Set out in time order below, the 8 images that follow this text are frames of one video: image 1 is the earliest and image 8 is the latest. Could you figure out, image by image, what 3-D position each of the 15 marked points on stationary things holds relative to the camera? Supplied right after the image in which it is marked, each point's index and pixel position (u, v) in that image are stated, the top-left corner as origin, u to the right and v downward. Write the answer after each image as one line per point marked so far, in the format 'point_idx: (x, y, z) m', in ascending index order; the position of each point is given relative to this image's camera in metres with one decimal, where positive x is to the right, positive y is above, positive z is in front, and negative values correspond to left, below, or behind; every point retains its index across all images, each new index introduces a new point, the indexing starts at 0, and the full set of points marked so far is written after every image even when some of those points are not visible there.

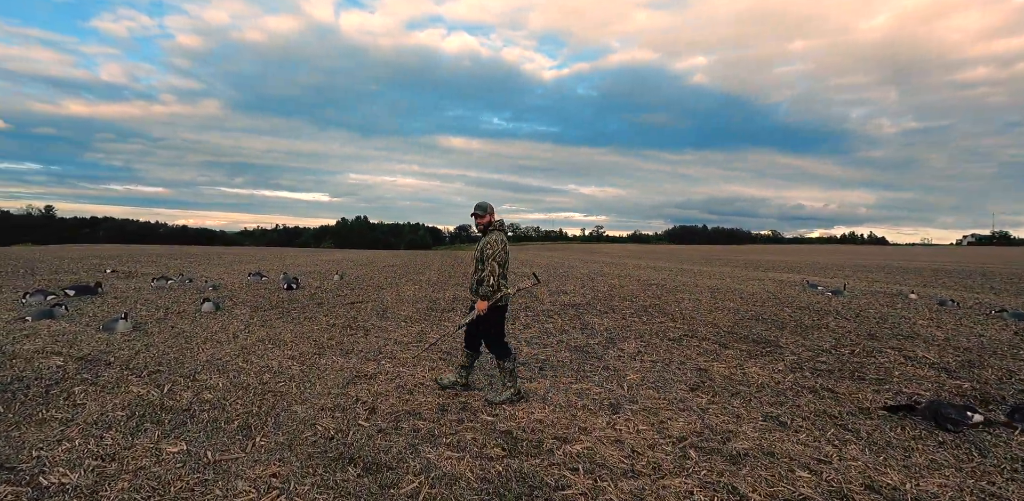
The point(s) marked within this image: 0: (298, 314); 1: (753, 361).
0: (-4.6, -1.4, +10.6) m
1: (+4.1, -1.8, +8.3) m
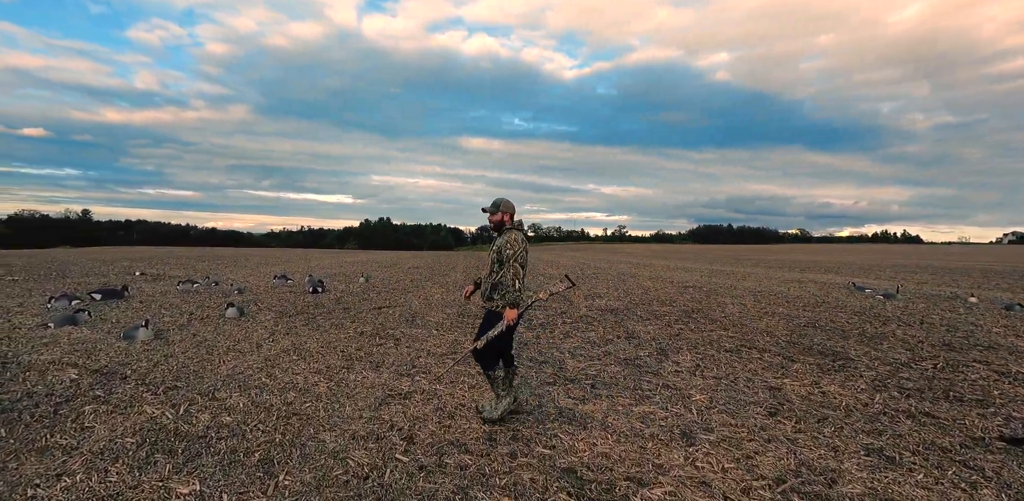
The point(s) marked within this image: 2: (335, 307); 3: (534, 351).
0: (-3.8, -1.4, +10.0) m
1: (+4.8, -1.9, +7.3) m
2: (-4.4, -1.4, +12.1) m
3: (+0.4, -1.6, +7.9) m
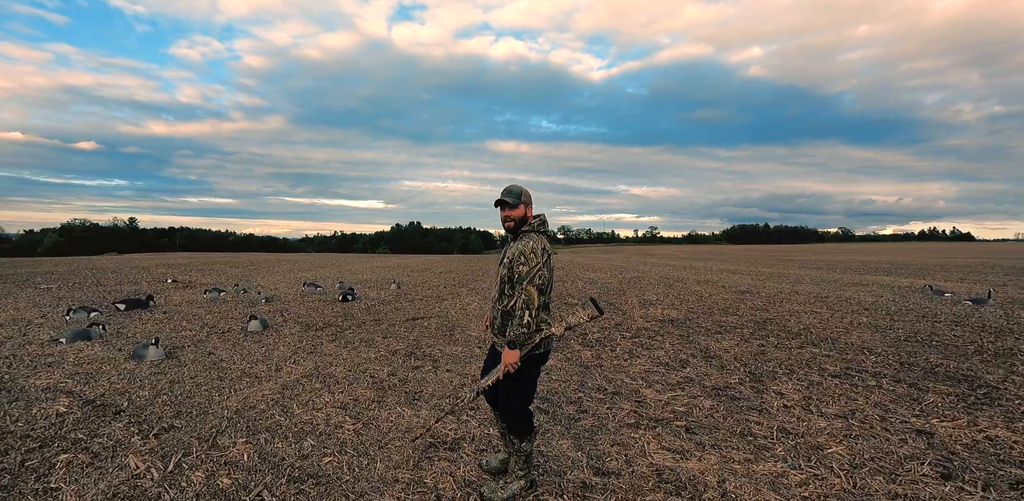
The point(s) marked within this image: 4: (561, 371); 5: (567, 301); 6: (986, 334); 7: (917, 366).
0: (-2.9, -1.5, +9.0) m
1: (+5.6, -1.9, +5.8) m
2: (-3.3, -1.5, +11.1) m
3: (+1.2, -1.7, +6.6) m
4: (+0.9, -1.8, +6.9) m
5: (+1.6, -1.6, +15.1) m
6: (+10.6, -1.9, +11.0) m
7: (+6.5, -1.8, +7.8) m
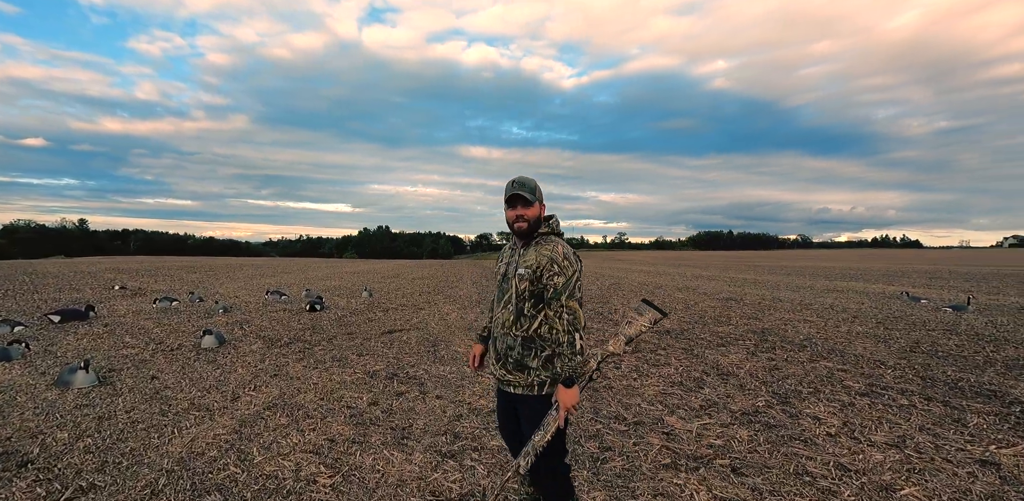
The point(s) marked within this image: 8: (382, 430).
0: (-3.0, -1.6, +7.9) m
1: (+5.6, -2.0, +5.3) m
2: (-3.6, -1.7, +10.0) m
3: (+1.2, -1.8, +5.8) m
4: (+0.9, -1.9, +6.0) m
5: (+1.1, -1.8, +14.3) m
6: (+10.4, -2.0, +10.8) m
7: (+6.4, -2.0, +7.3) m
8: (-1.2, -1.7, +4.6) m
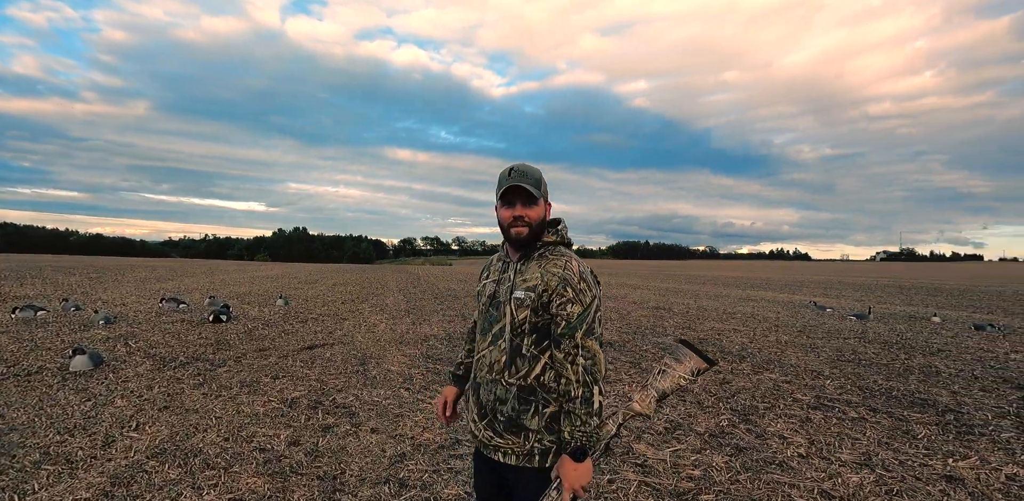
0: (-3.8, -1.7, +6.7) m
1: (+5.1, -2.2, +5.4) m
2: (-4.7, -1.7, +8.7) m
3: (+0.6, -1.9, +5.2) m
4: (+0.3, -2.0, +5.4) m
5: (-0.7, -2.0, +13.6) m
6: (+9.0, -2.4, +11.5) m
7: (+5.6, -2.2, +7.5) m
8: (-1.5, -1.7, +3.7) m
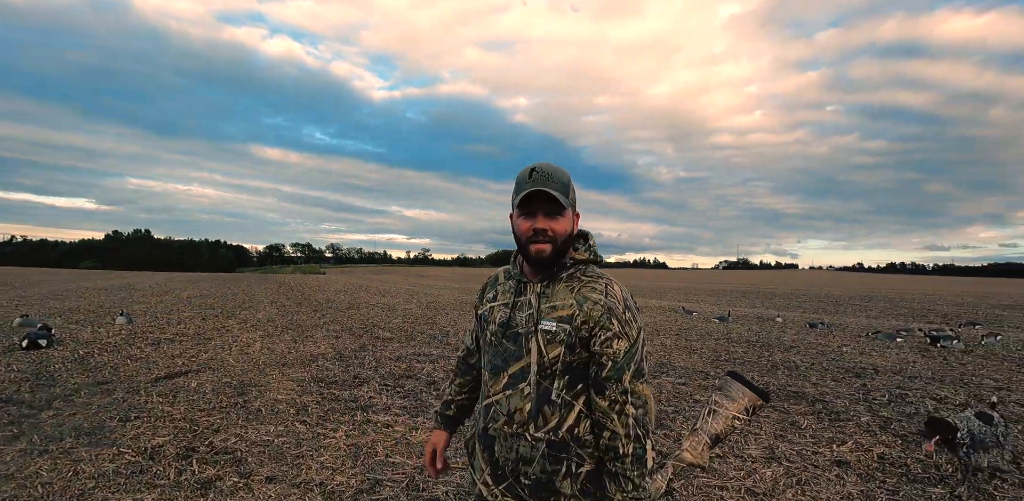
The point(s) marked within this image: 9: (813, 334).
0: (-4.8, -1.8, +5.2) m
1: (+4.2, -2.3, +6.0) m
2: (-6.1, -1.8, +7.0) m
3: (-0.1, -2.0, +4.8) m
4: (-0.5, -2.1, +5.0) m
5: (-3.4, -2.2, +12.7) m
6: (+6.5, -2.7, +13.0) m
7: (+4.1, -2.4, +8.3) m
8: (-1.9, -1.8, +2.8) m
9: (+9.7, -2.7, +15.8) m
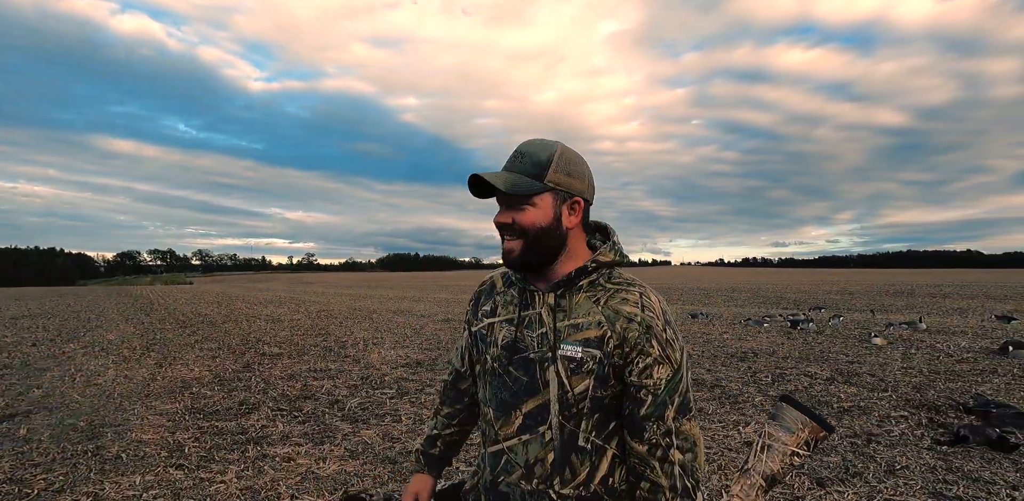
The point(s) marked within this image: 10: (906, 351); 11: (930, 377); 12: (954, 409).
0: (-5.4, -1.9, +3.8) m
1: (+3.2, -2.3, +6.5) m
2: (-7.1, -2.0, +5.2) m
3: (-0.8, -2.0, +4.4) m
4: (-1.2, -2.2, +4.4) m
5: (-5.7, -2.4, +11.4) m
6: (+3.9, -2.6, +13.8) m
7: (+2.6, -2.4, +8.7) m
8: (-2.1, -1.9, +2.1) m
9: (+6.5, -2.7, +17.2) m
10: (+9.0, -2.3, +11.1) m
11: (+7.5, -2.3, +8.8) m
12: (+6.2, -2.2, +6.9) m
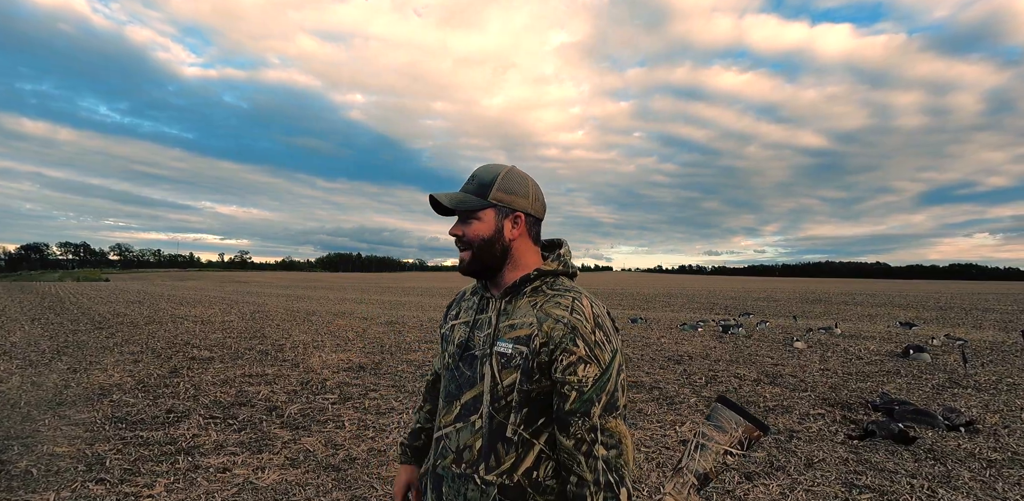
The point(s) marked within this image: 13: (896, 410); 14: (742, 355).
0: (-5.8, -1.9, +3.2) m
1: (+2.5, -2.4, +6.9) m
2: (-7.6, -1.9, +4.4) m
3: (-1.2, -2.1, +4.3) m
4: (-1.6, -2.2, +4.3) m
5: (-6.9, -2.3, +10.7) m
6: (+2.4, -2.8, +14.1) m
7: (+1.7, -2.5, +8.9) m
8: (-2.3, -1.9, +1.9) m
9: (+4.6, -2.9, +17.8) m
10: (+7.7, -2.6, +12.1) m
11: (+6.5, -2.5, +9.6) m
12: (+5.4, -2.4, +7.5) m
13: (+5.4, -2.3, +6.9) m
14: (+5.7, -2.7, +12.2) m
